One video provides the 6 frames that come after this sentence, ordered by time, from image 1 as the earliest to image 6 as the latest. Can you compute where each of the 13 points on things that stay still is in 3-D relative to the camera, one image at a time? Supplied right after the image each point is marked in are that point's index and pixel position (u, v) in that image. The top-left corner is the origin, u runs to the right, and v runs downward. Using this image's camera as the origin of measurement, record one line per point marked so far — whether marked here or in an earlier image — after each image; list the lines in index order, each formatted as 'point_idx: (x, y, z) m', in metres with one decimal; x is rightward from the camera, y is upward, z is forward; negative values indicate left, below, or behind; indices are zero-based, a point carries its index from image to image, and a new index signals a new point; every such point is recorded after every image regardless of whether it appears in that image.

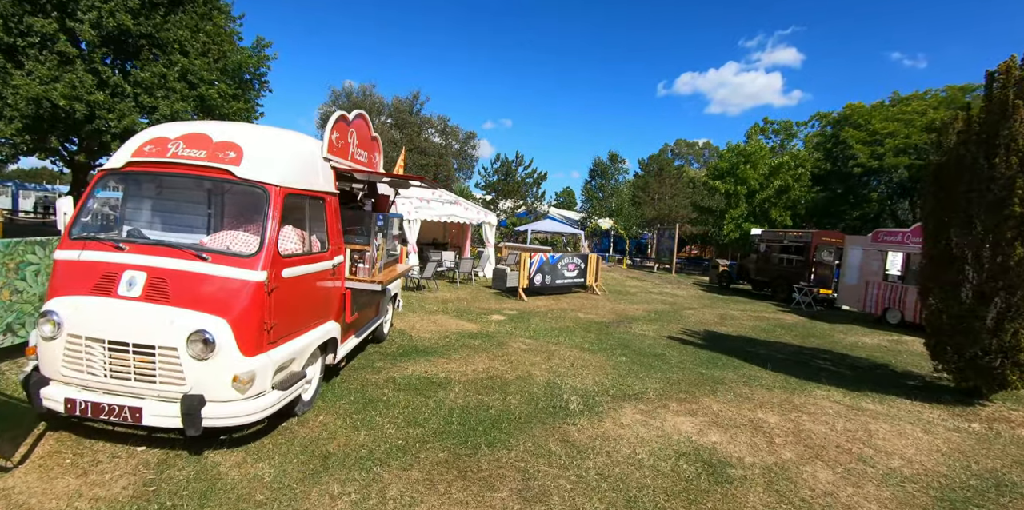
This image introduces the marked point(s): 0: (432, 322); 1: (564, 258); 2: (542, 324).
0: (-1.4, -1.2, +7.9) m
1: (+1.7, -0.1, +13.6) m
2: (+0.7, -1.5, +9.3) m
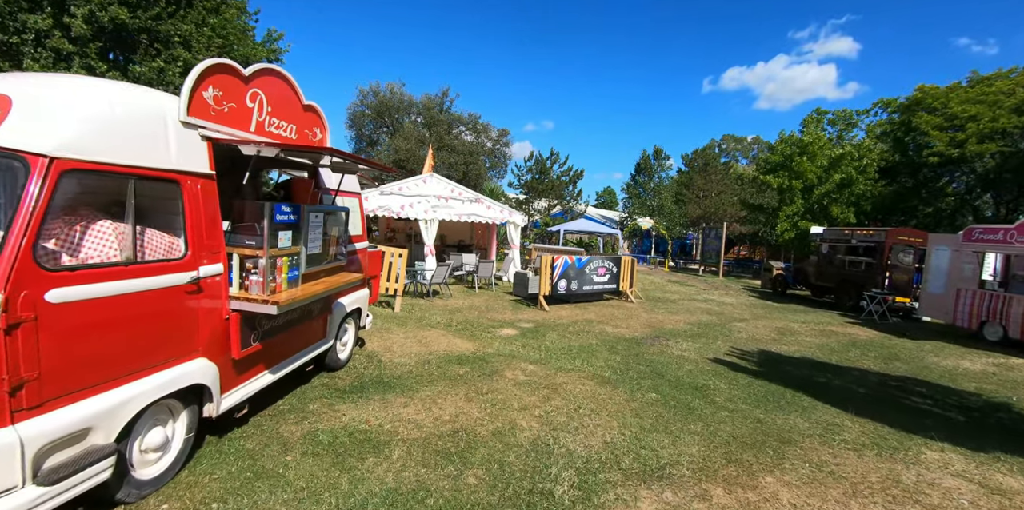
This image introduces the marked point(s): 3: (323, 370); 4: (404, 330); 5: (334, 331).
0: (-1.4, -1.3, +6.6) m
1: (+2.2, -0.2, +12.0) m
2: (+0.8, -1.5, +7.7) m
3: (-2.1, -1.3, +4.9) m
4: (-1.7, -1.2, +7.1) m
5: (-1.8, -0.8, +4.6) m
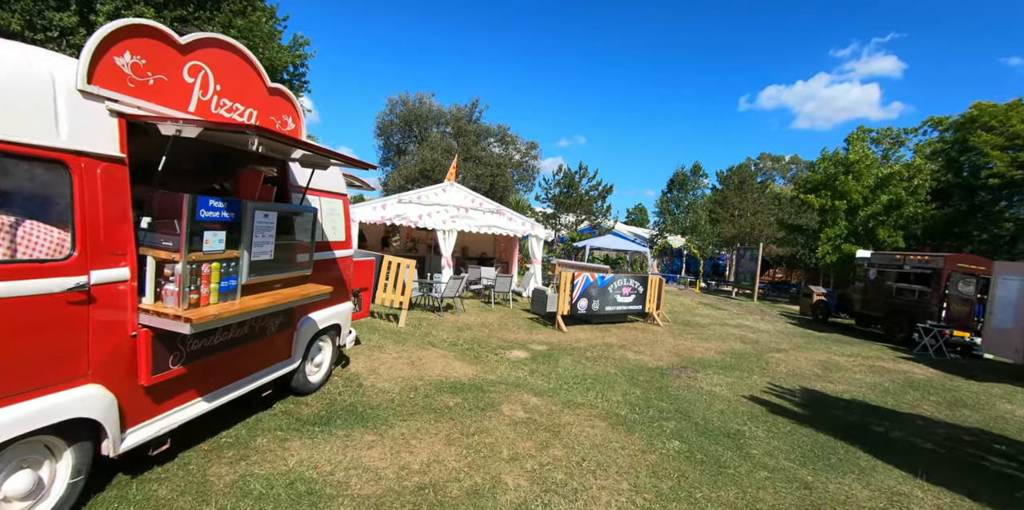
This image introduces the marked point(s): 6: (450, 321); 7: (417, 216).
0: (-1.3, -1.4, +5.9) m
1: (+2.6, -0.6, +11.1) m
2: (+0.9, -1.8, +6.9) m
3: (-2.1, -1.3, +4.3) m
4: (-1.7, -1.4, +6.5) m
5: (-1.9, -0.9, +4.0) m
6: (-1.4, -1.5, +10.1) m
7: (-3.0, +1.2, +14.1) m
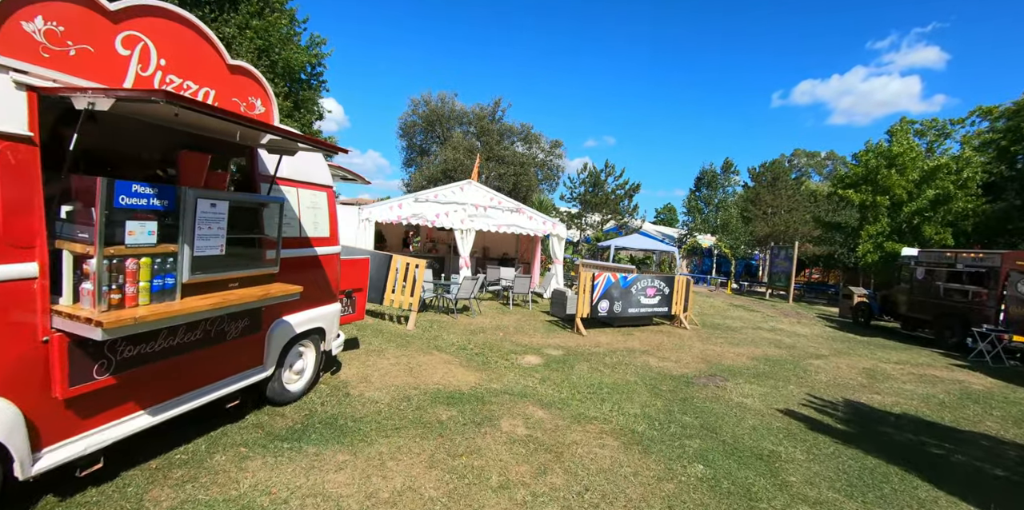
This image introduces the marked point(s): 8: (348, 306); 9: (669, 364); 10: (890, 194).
0: (-1.3, -1.4, +5.5) m
1: (+3.0, -0.6, +10.5) m
2: (+1.1, -1.8, +6.4) m
3: (-2.1, -1.3, +3.9) m
4: (-1.6, -1.3, +6.1) m
5: (-1.9, -0.8, +3.7) m
6: (-1.1, -1.5, +9.7) m
7: (-2.4, +1.2, +13.8) m
8: (-1.9, -0.6, +5.2) m
9: (+2.6, -1.9, +7.5) m
10: (+16.7, +2.7, +19.6) m
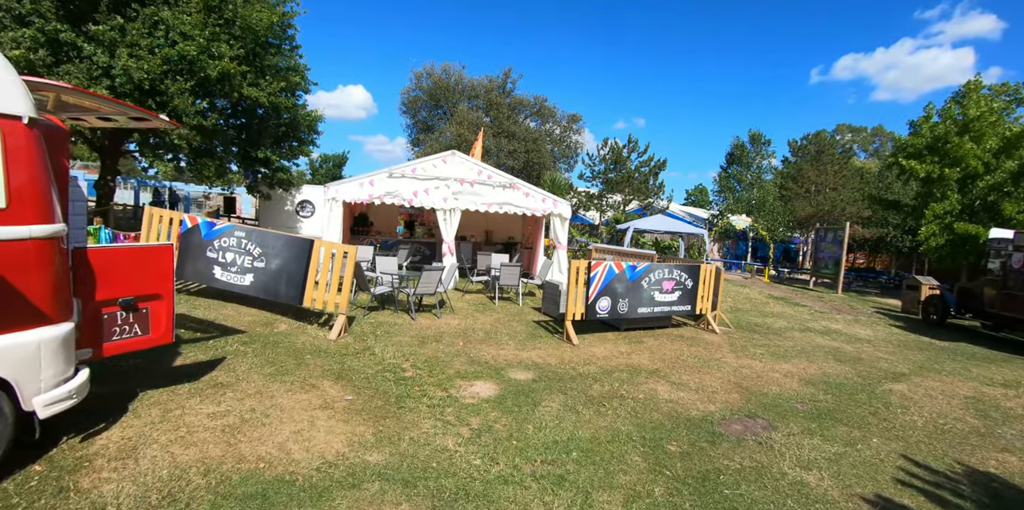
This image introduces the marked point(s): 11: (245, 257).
0: (-2.0, -1.2, +3.5) m
1: (+2.5, -0.3, +8.1) m
2: (+0.4, -1.6, +4.2) m
3: (-3.0, -1.3, +1.9) m
4: (-2.3, -1.2, +4.1) m
5: (-2.8, -0.8, +1.6) m
6: (-1.6, -1.2, +7.6) m
7: (-2.7, +1.6, +11.7) m
8: (-2.7, -0.5, +3.1) m
9: (+2.0, -1.6, +5.2) m
10: (+16.8, +3.3, +16.2) m
11: (-3.9, 0.0, +6.5) m
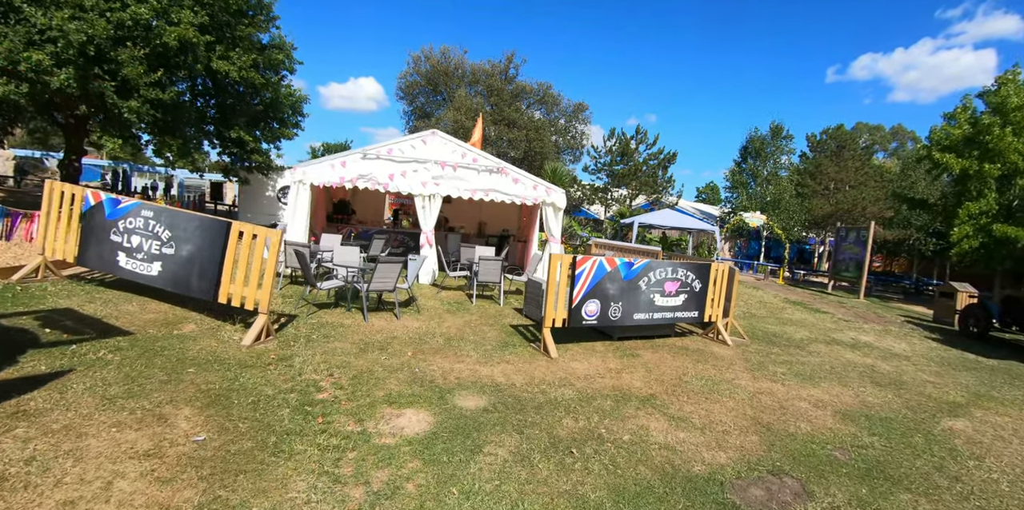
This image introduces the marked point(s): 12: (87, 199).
0: (-2.5, -1.1, +2.3) m
1: (+2.2, -0.2, +6.8) m
2: (-0.1, -1.5, +3.0) m
3: (-3.5, -1.1, +0.8) m
4: (-2.8, -1.1, +2.9) m
5: (-3.3, -0.6, +0.5) m
6: (-2.0, -1.1, +6.4) m
7: (-2.9, +1.9, +10.6) m
8: (-3.2, -0.4, +2.0) m
9: (+1.5, -1.6, +4.0) m
10: (+16.7, +3.1, +14.6) m
11: (-4.3, +0.2, +5.3) m
12: (-5.4, +0.7, +5.6) m
